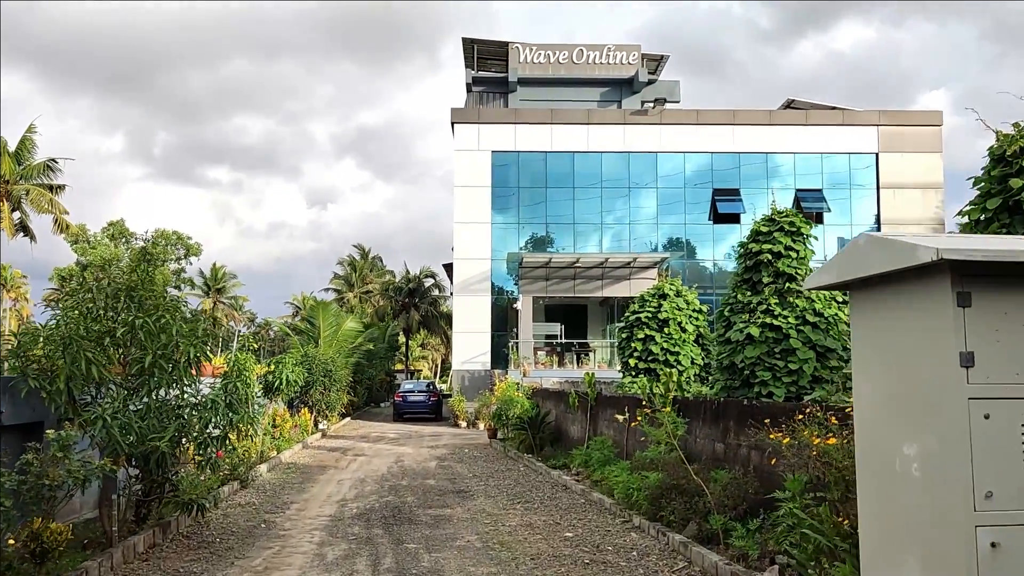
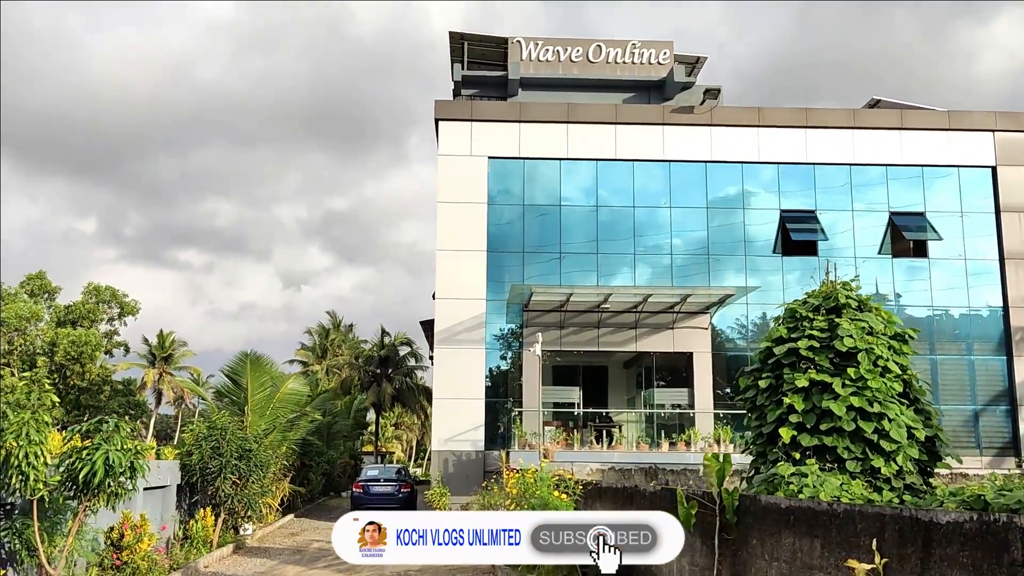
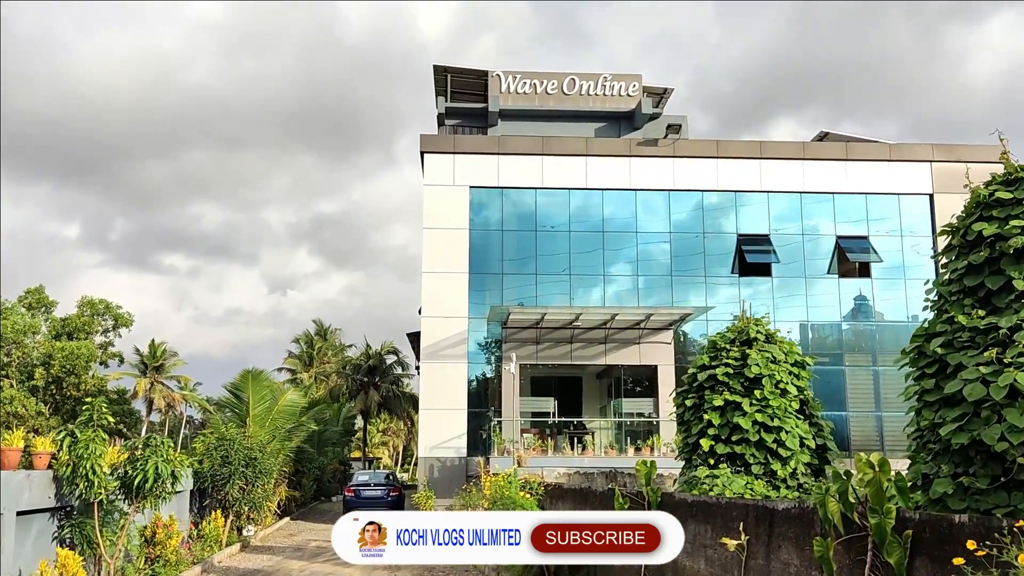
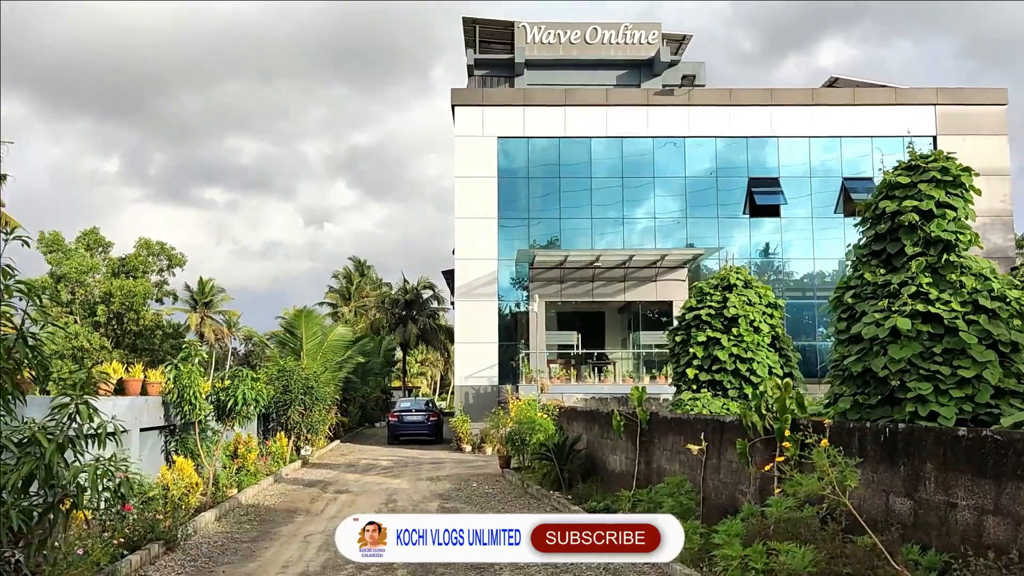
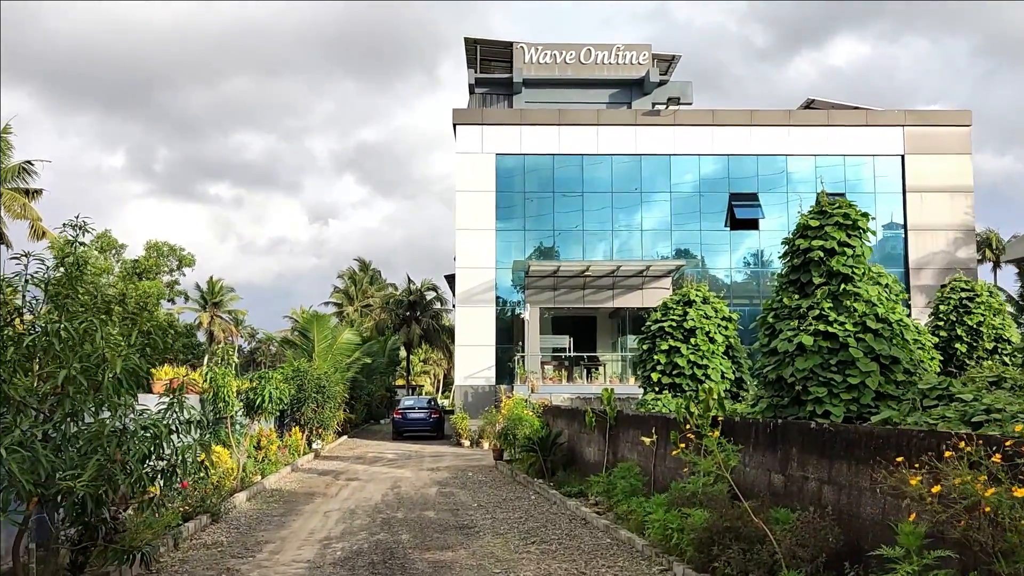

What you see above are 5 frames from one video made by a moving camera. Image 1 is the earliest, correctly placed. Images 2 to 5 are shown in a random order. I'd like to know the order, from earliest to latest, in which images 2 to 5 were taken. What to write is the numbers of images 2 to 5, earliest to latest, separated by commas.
5, 4, 3, 2
